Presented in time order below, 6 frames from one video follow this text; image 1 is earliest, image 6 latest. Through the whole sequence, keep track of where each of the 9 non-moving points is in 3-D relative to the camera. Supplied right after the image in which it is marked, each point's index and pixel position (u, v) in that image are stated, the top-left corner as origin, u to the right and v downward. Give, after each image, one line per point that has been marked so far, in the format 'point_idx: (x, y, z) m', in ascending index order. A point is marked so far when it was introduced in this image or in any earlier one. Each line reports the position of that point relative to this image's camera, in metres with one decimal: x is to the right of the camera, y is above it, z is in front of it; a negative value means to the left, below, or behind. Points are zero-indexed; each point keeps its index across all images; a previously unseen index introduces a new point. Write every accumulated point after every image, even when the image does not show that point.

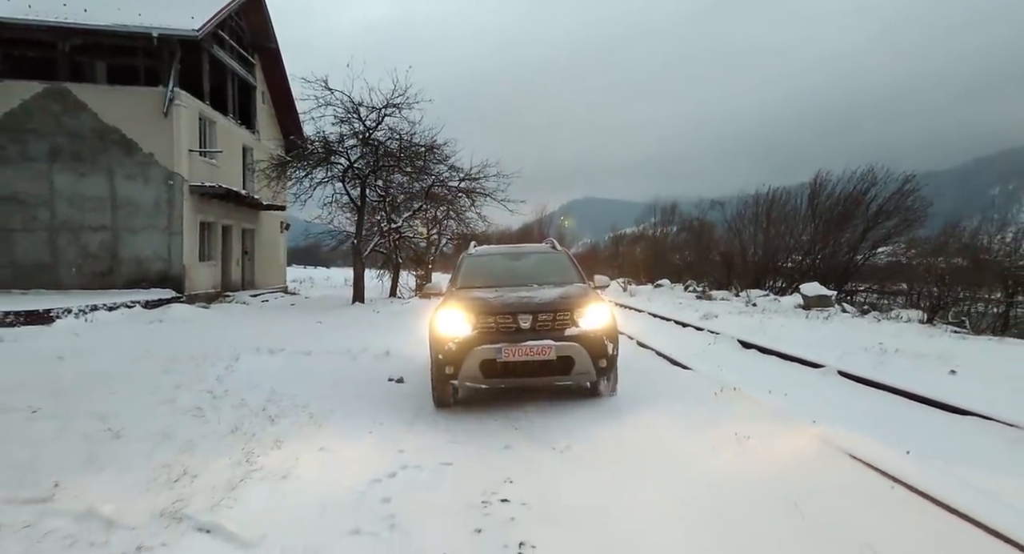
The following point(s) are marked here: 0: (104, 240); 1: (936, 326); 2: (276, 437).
0: (-10.8, +1.0, +15.4) m
1: (+10.6, -1.2, +14.5) m
2: (-1.7, -1.2, +4.3) m
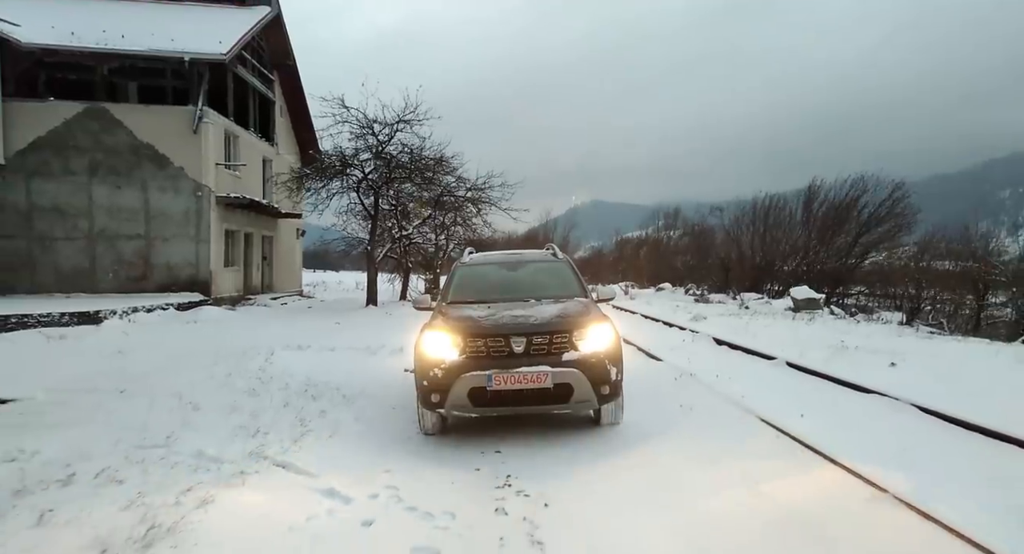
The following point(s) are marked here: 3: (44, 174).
0: (-10.7, +0.8, +16.7) m
1: (+10.7, -1.3, +15.5) m
2: (-1.8, -1.2, +5.4) m
3: (-12.9, +2.8, +16.0) m
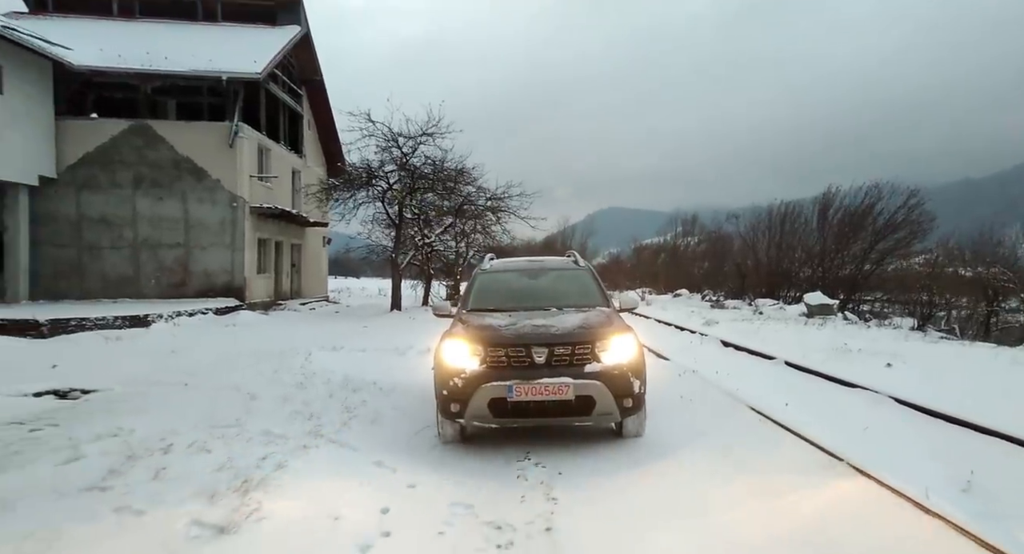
0: (-10.1, +0.7, +17.7) m
1: (+11.2, -1.5, +15.8) m
2: (-1.6, -1.3, +6.1) m
3: (-12.3, +2.7, +17.1) m
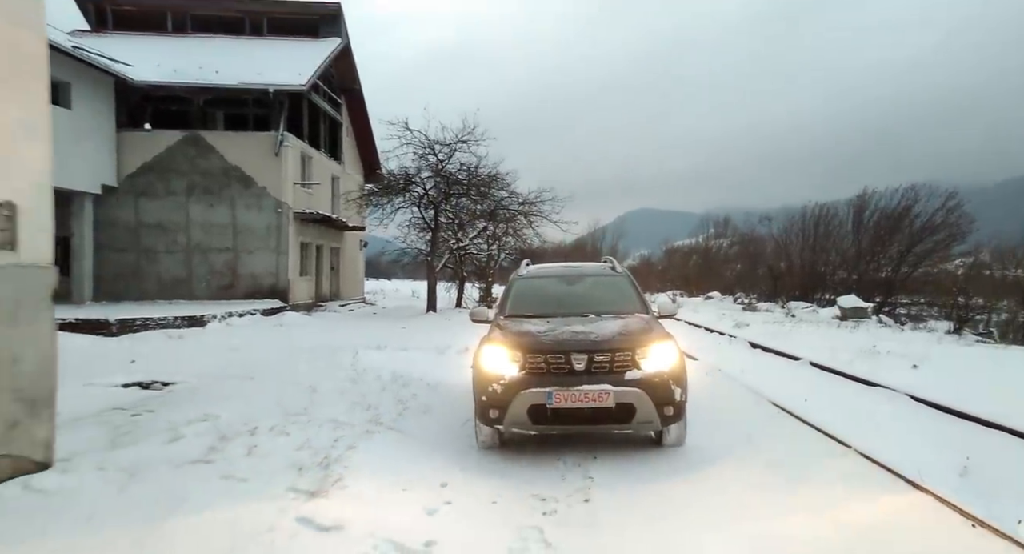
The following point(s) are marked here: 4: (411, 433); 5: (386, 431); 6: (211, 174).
0: (-9.1, +0.6, +18.7) m
1: (+12.1, -1.6, +15.7) m
2: (-1.2, -1.4, +6.7) m
3: (-11.3, +2.6, +18.2) m
4: (-0.9, -1.4, +5.2) m
5: (-1.1, -1.4, +5.1) m
6: (-9.5, +3.3, +18.4) m
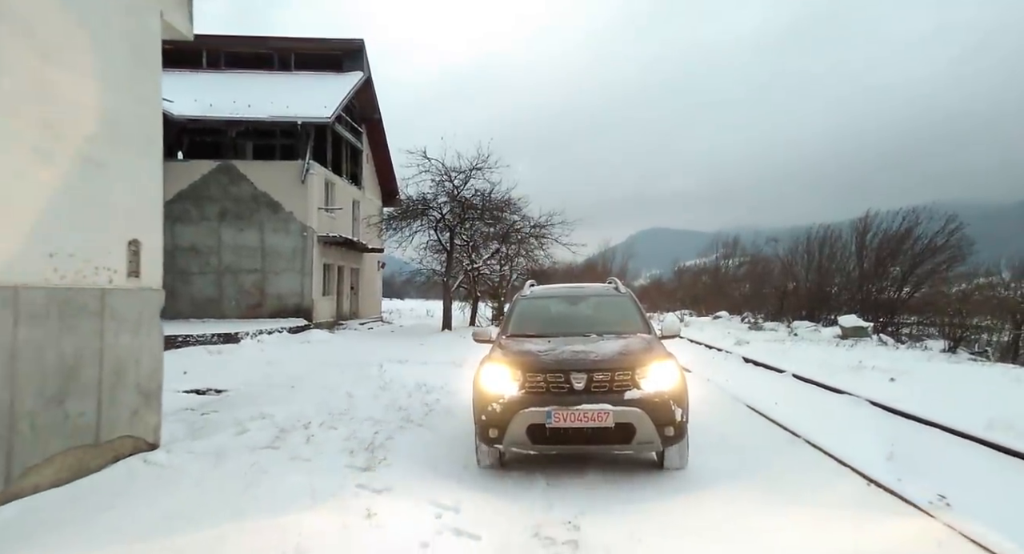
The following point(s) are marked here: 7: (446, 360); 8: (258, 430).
0: (-8.7, -0.1, +19.8) m
1: (+12.4, -2.2, +16.3) m
2: (-1.0, -1.6, +7.6) m
3: (-10.9, +1.9, +19.5) m
4: (-0.8, -1.6, +6.1) m
5: (-1.0, -1.6, +6.0) m
6: (-9.2, +2.6, +19.7) m
7: (-1.4, -1.8, +12.7) m
8: (-2.4, -1.5, +5.6) m
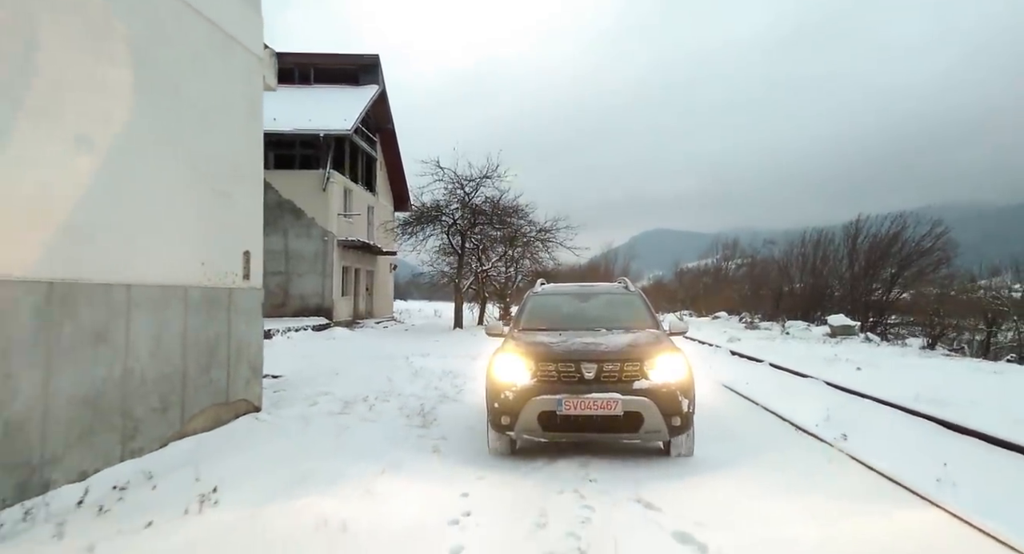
0: (-8.5, -0.2, +21.2) m
1: (+12.7, -2.2, +17.6) m
2: (-0.8, -1.6, +9.0) m
3: (-10.7, +1.9, +20.9) m
4: (-0.6, -1.6, +7.5) m
5: (-0.8, -1.6, +7.4) m
6: (-8.9, +2.5, +21.1) m
7: (-1.2, -1.9, +14.1) m
8: (-2.2, -1.5, +7.0) m
